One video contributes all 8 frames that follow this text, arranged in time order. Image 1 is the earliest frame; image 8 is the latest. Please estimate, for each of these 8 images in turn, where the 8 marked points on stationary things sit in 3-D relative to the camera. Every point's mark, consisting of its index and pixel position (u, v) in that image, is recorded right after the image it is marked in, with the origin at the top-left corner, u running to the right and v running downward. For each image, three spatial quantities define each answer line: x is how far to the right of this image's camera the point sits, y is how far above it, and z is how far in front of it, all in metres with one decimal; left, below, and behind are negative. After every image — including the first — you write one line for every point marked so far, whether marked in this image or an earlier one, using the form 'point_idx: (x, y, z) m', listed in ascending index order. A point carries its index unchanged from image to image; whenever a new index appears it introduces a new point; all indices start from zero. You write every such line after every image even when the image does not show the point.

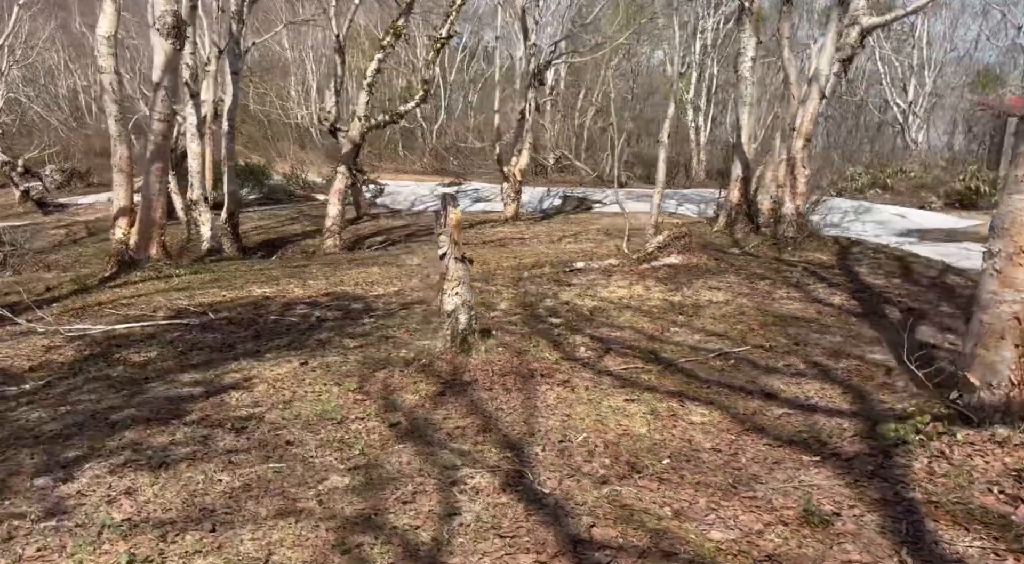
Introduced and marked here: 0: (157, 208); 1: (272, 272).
0: (-4.3, +0.9, +10.8) m
1: (-2.8, +0.1, +10.8) m
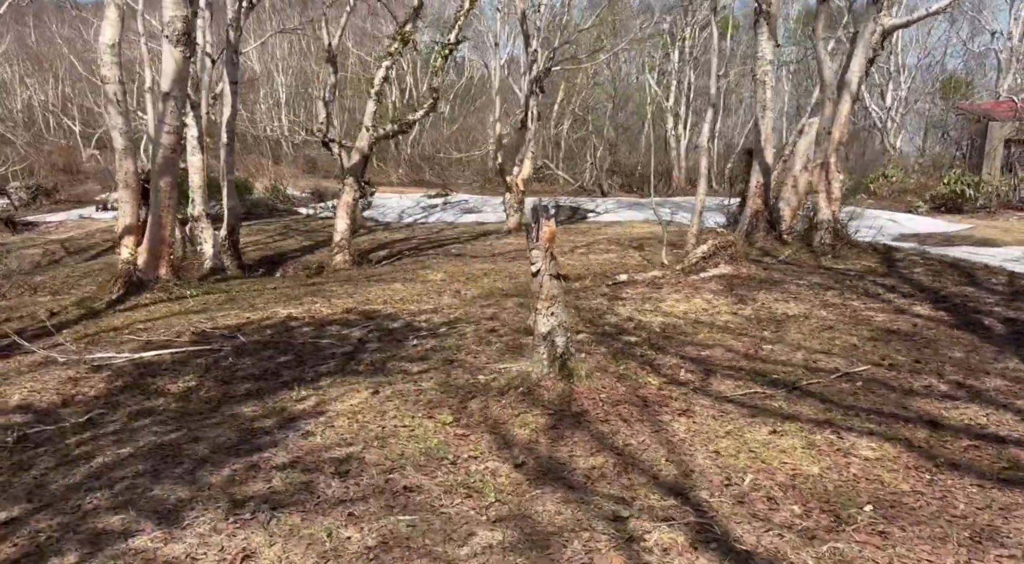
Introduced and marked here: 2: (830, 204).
0: (-4.0, +0.7, +10.3) m
1: (-2.5, -0.1, +10.4) m
2: (+3.8, +0.9, +10.6) m
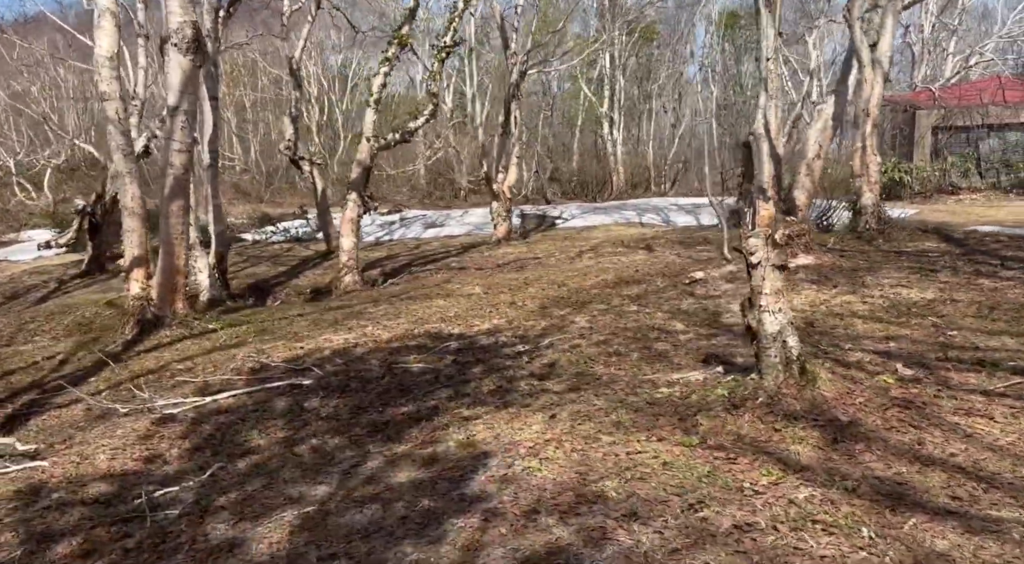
0: (-3.5, +0.3, +9.4) m
1: (-2.0, -0.4, +9.6) m
2: (+4.2, +1.1, +10.3) m
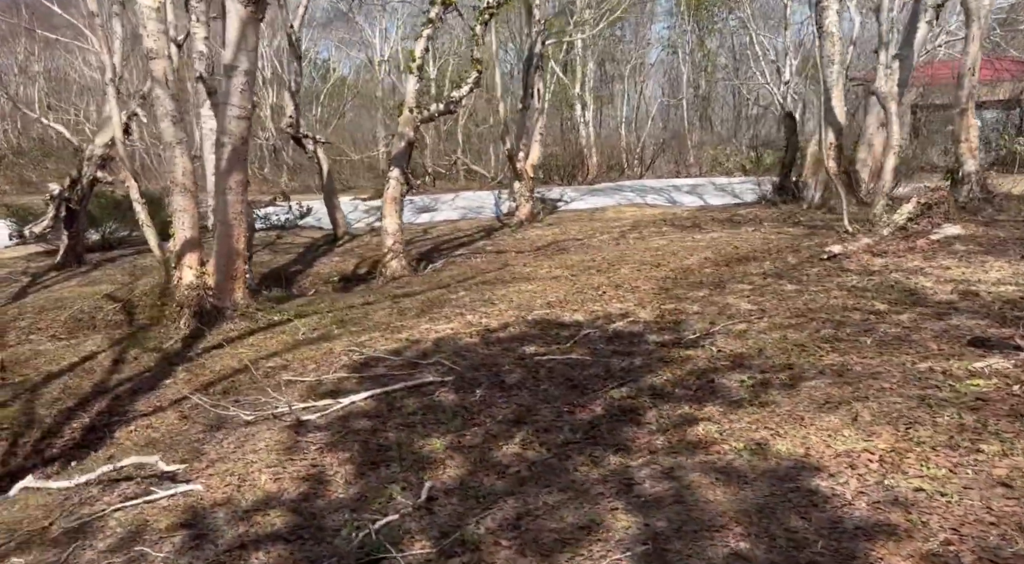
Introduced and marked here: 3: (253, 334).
0: (-2.6, +0.4, +8.4) m
1: (-1.1, -0.2, +8.7) m
2: (+5.0, +1.4, +9.6) m
3: (-2.3, -0.5, +8.0) m
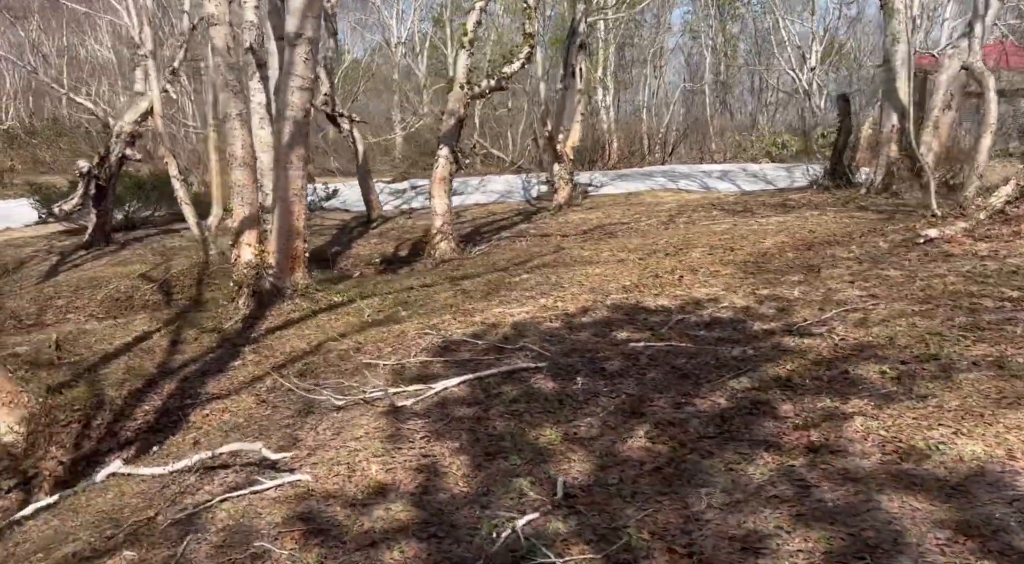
0: (-2.0, +0.6, +8.1) m
1: (-0.5, -0.1, +8.4) m
2: (+5.6, +1.5, +9.2) m
3: (-1.7, -0.3, +7.7) m
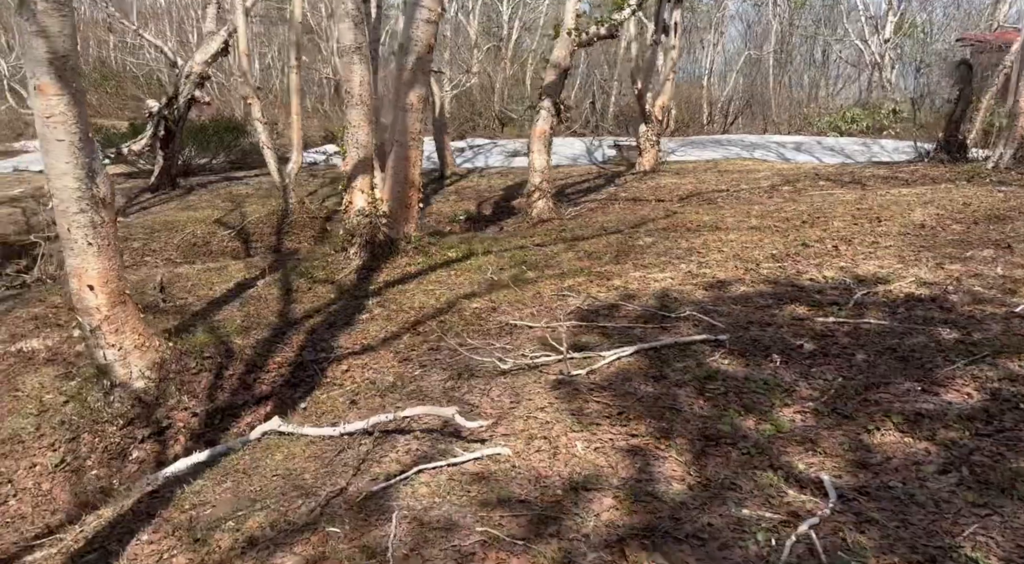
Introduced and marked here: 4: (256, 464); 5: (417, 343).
0: (-0.8, +1.0, +7.6) m
1: (+0.6, +0.3, +7.8) m
2: (+6.8, +1.6, +8.3) m
3: (-0.6, +0.1, +7.2) m
4: (-1.0, -0.7, +3.5) m
5: (-0.6, -0.3, +5.4) m
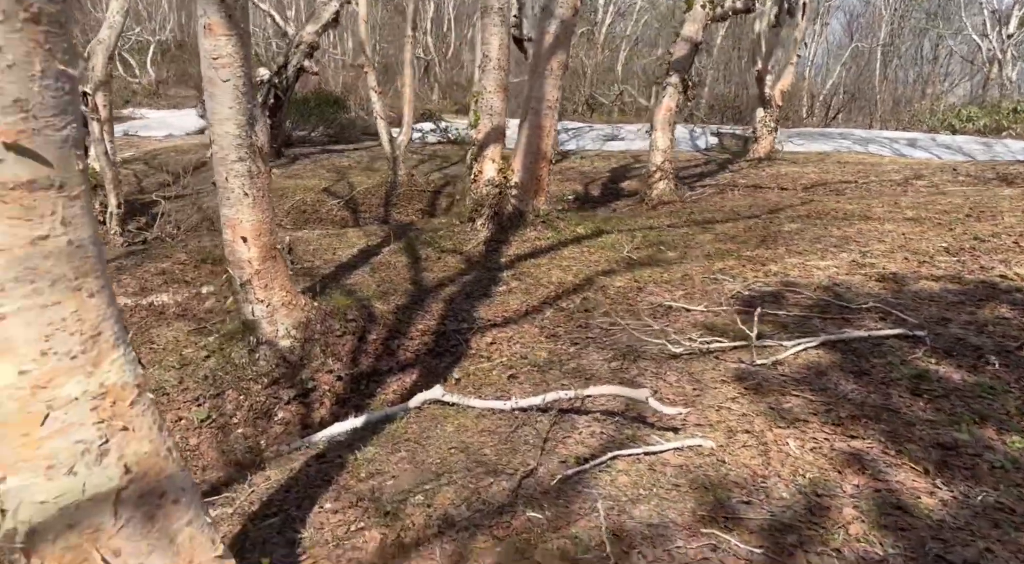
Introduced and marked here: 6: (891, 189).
0: (+0.3, +1.2, +7.3) m
1: (+1.8, +0.4, +7.4) m
2: (+8.0, +1.3, +7.3) m
3: (+0.4, +0.3, +6.9) m
4: (-0.3, -0.6, +3.2) m
5: (+0.3, -0.2, +5.1) m
6: (+4.8, +1.2, +11.2) m
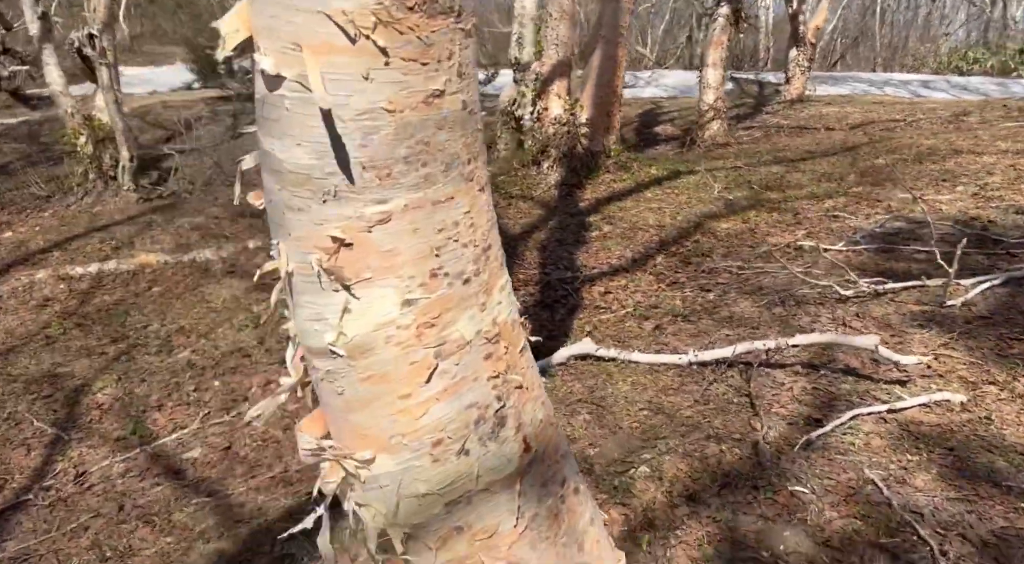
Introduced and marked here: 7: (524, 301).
0: (+0.8, +1.7, +6.8) m
1: (+2.3, +0.9, +6.9) m
2: (+8.6, +1.9, +6.8) m
3: (+1.0, +0.7, +6.4) m
4: (+0.3, -0.4, +2.8) m
5: (+0.9, +0.1, +4.6) m
6: (+5.3, +1.9, +10.7) m
7: (+0.1, -0.1, +4.3) m
